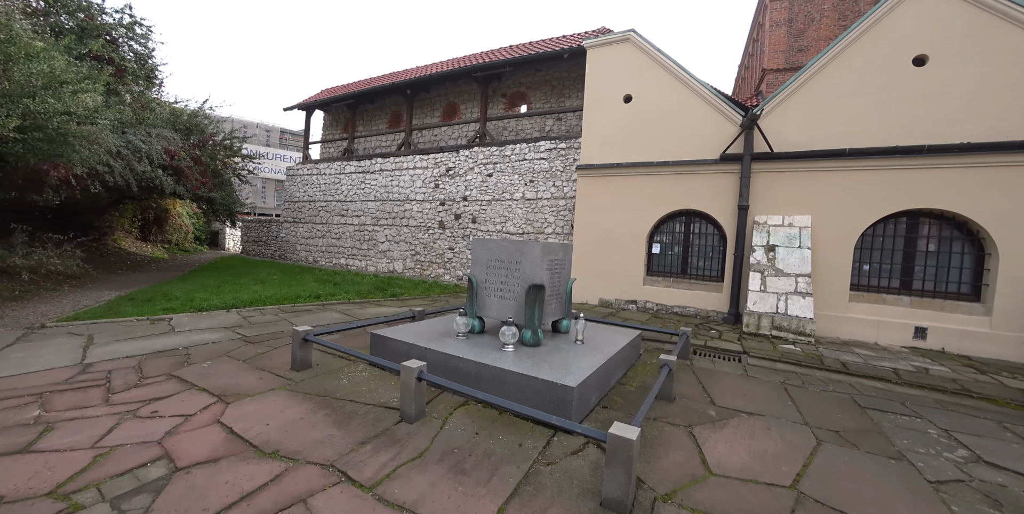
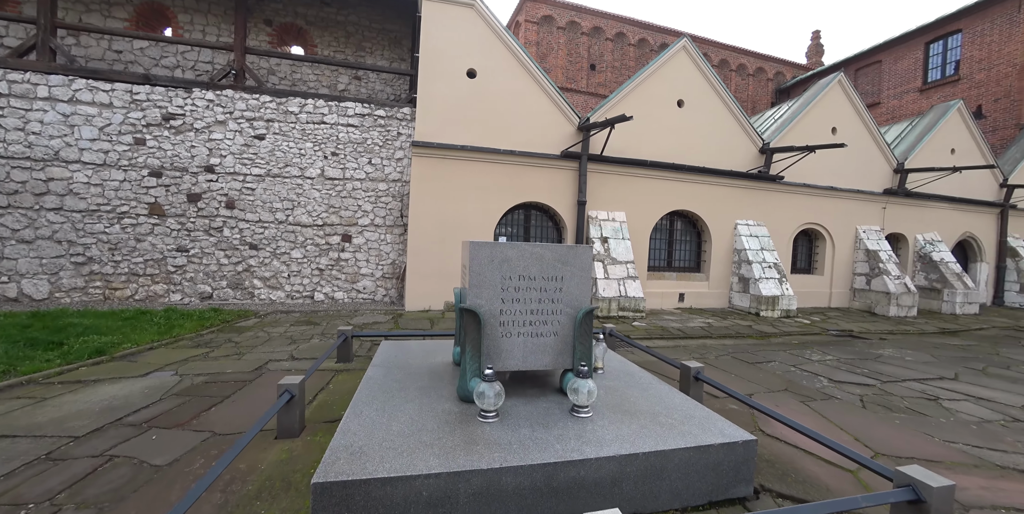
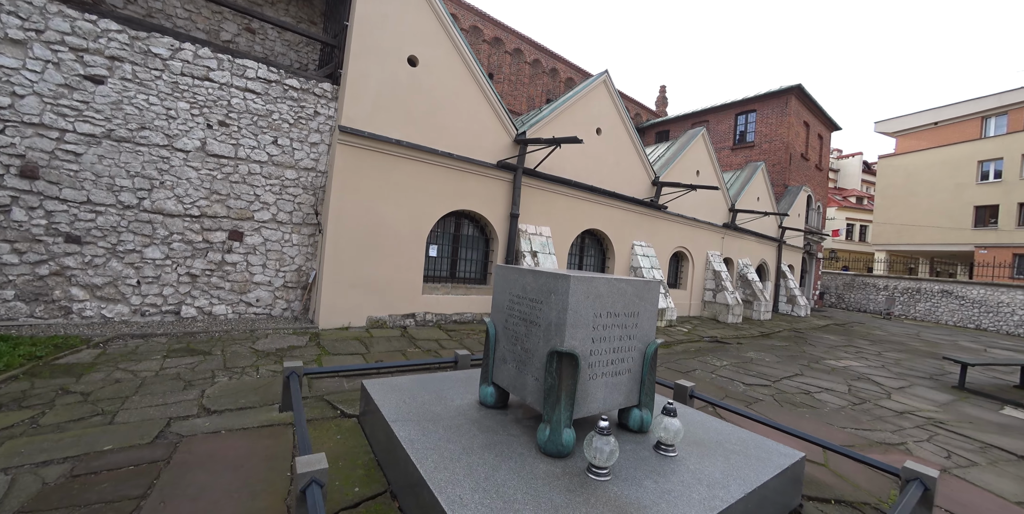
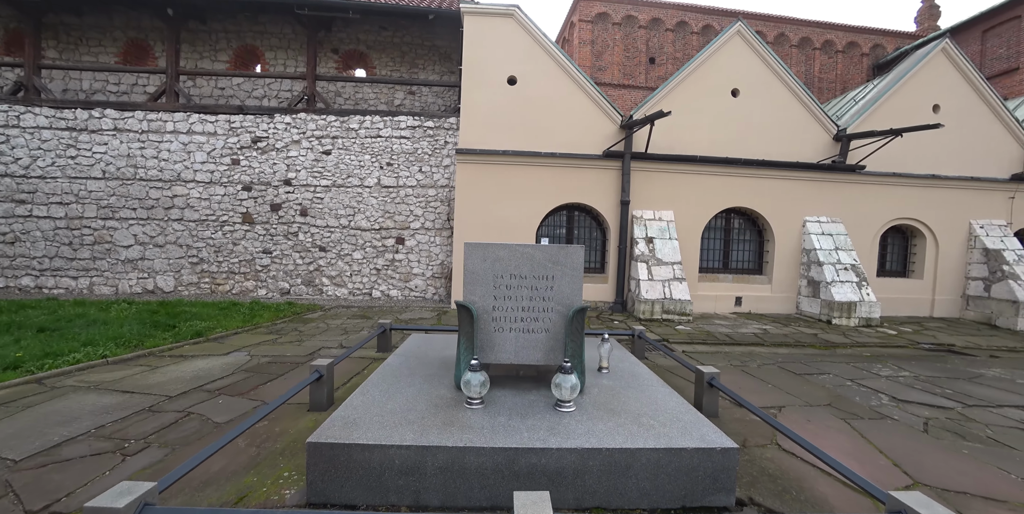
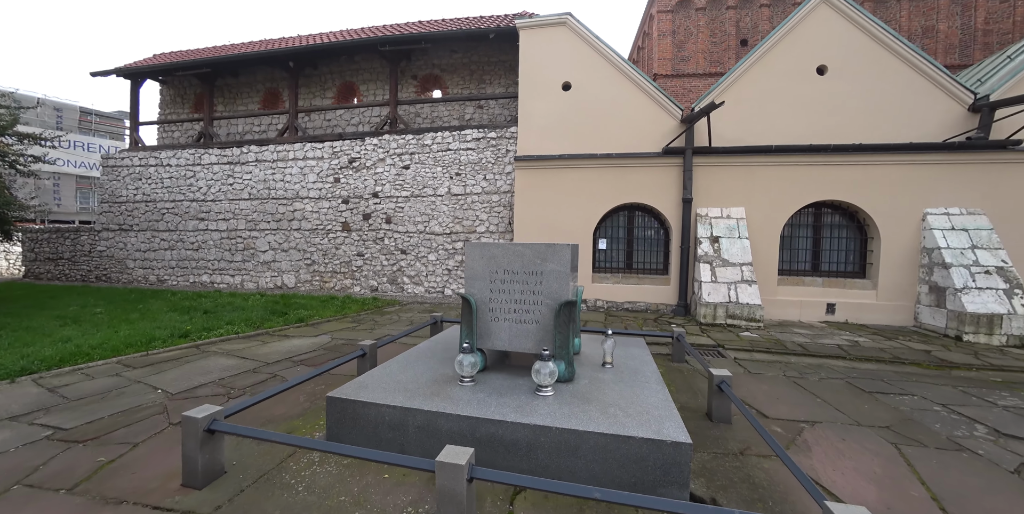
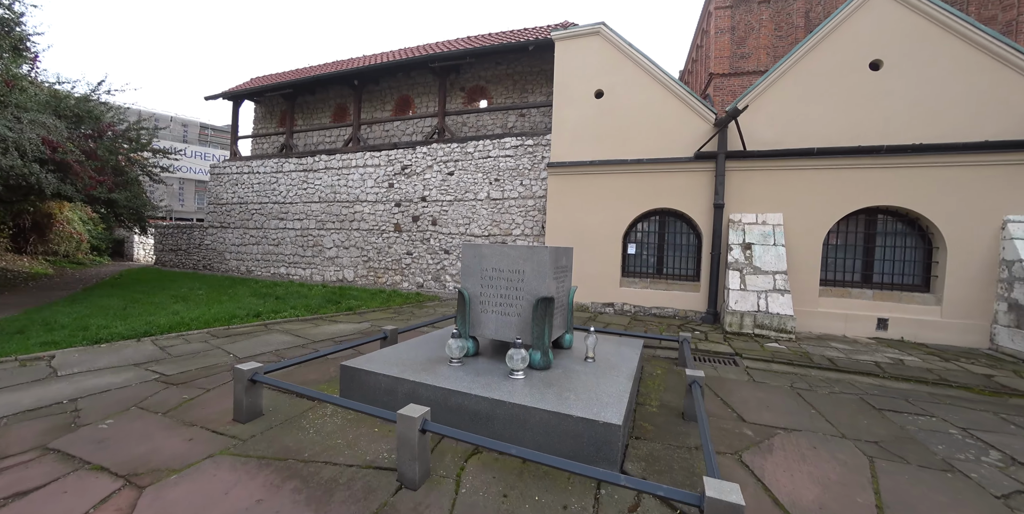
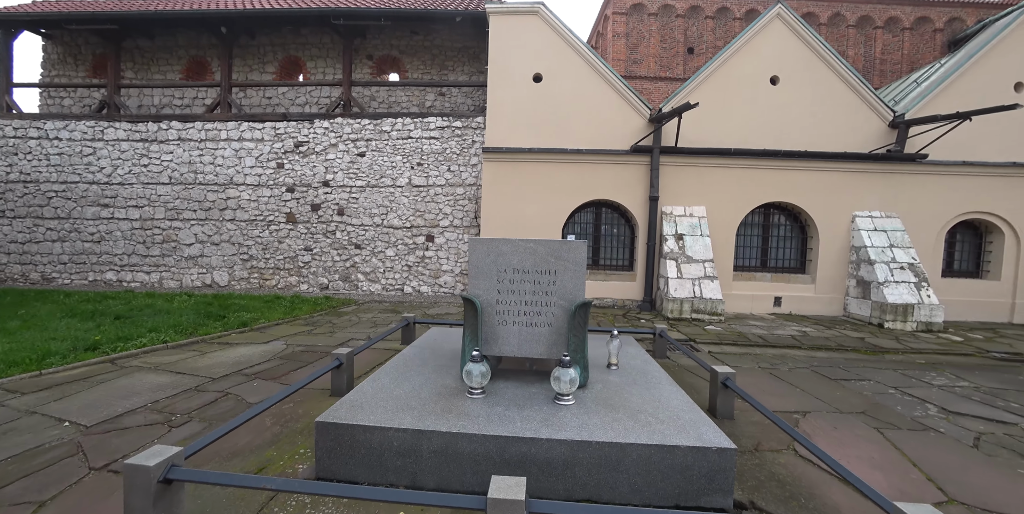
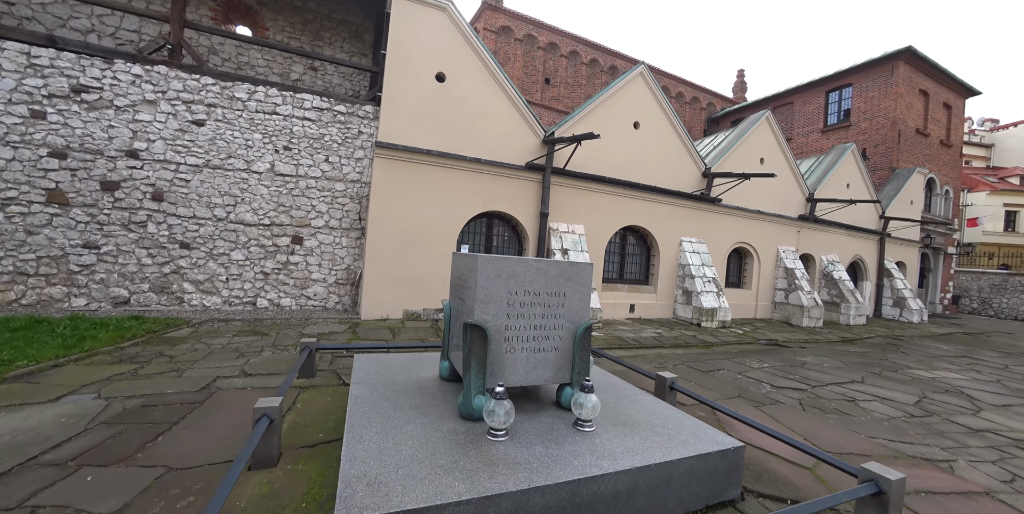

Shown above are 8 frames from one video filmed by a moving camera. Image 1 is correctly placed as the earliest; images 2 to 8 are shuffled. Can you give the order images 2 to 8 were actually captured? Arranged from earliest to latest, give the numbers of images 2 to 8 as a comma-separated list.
6, 5, 7, 4, 2, 8, 3
